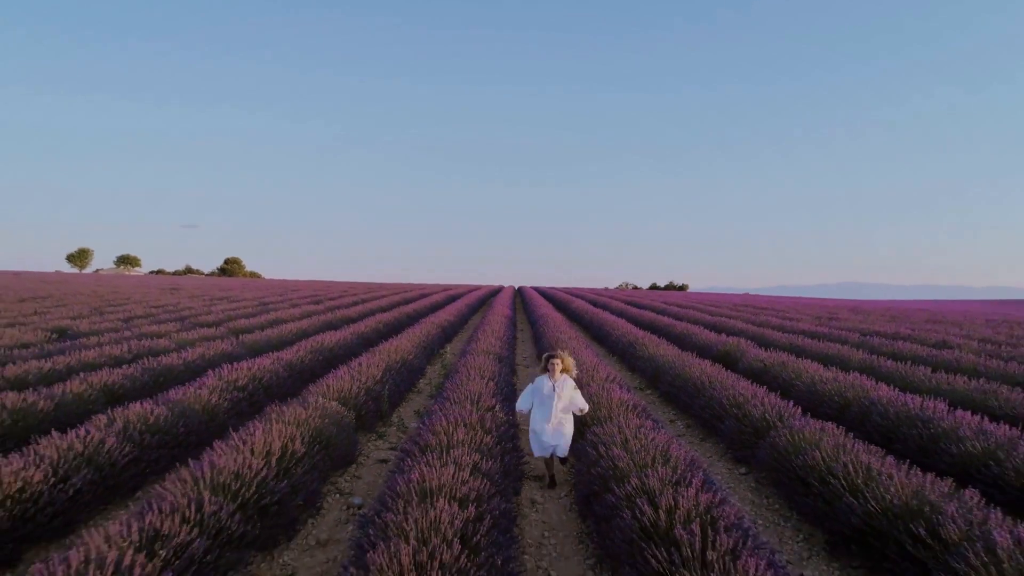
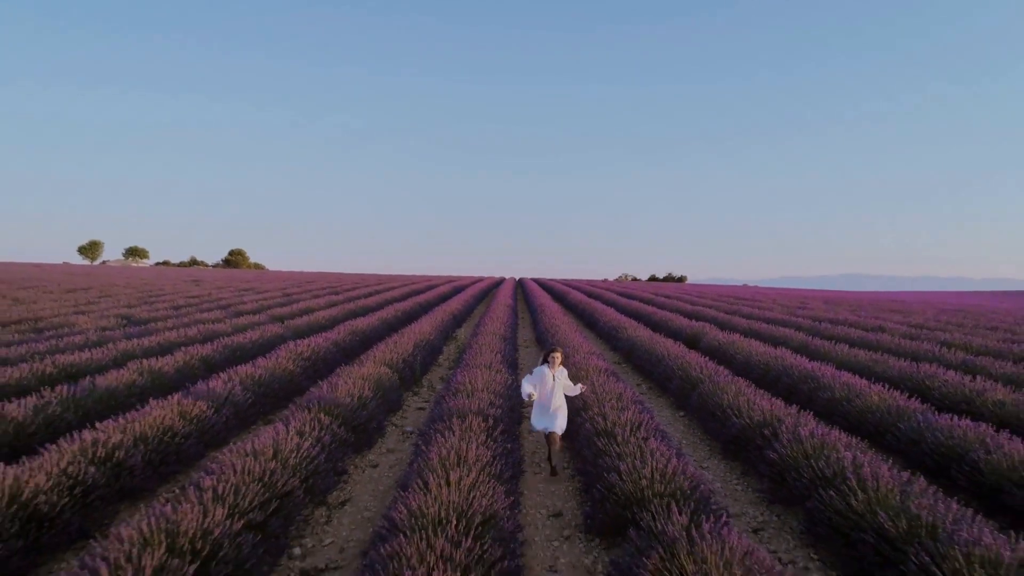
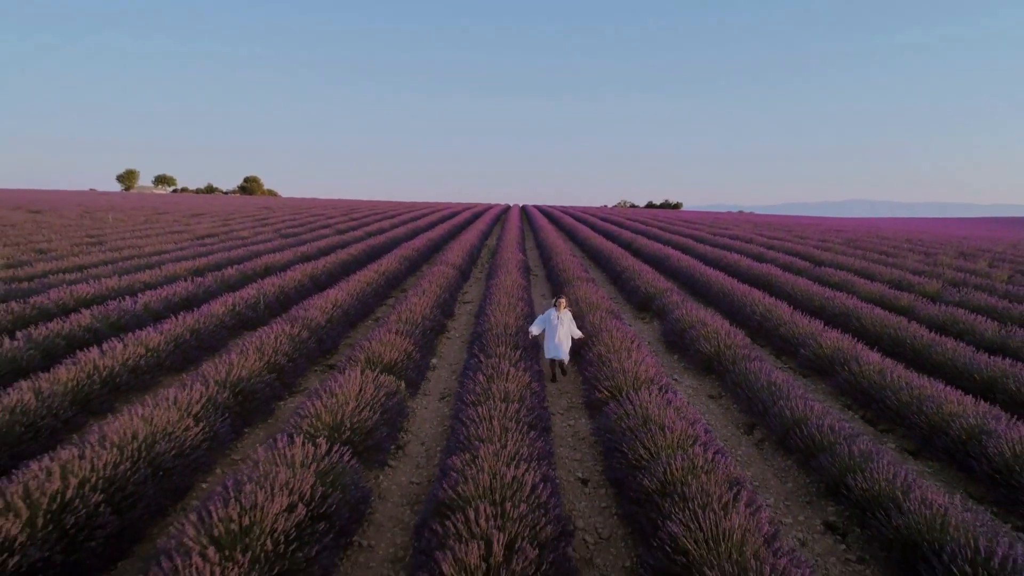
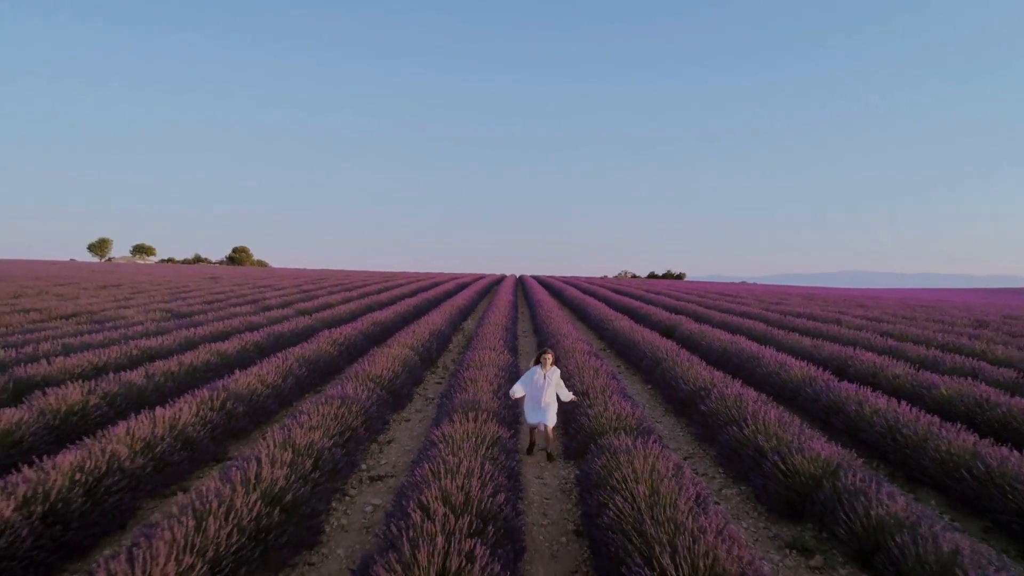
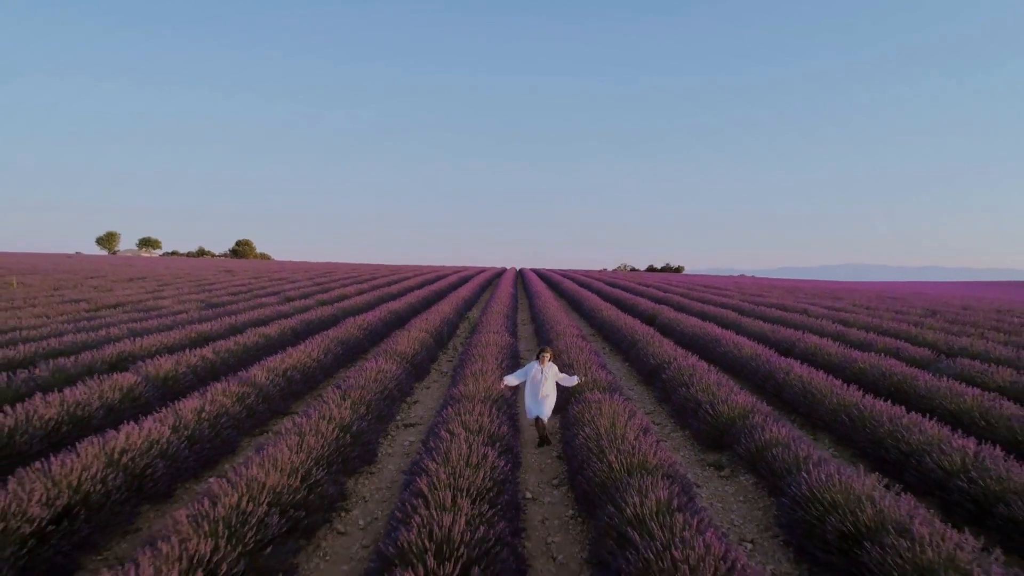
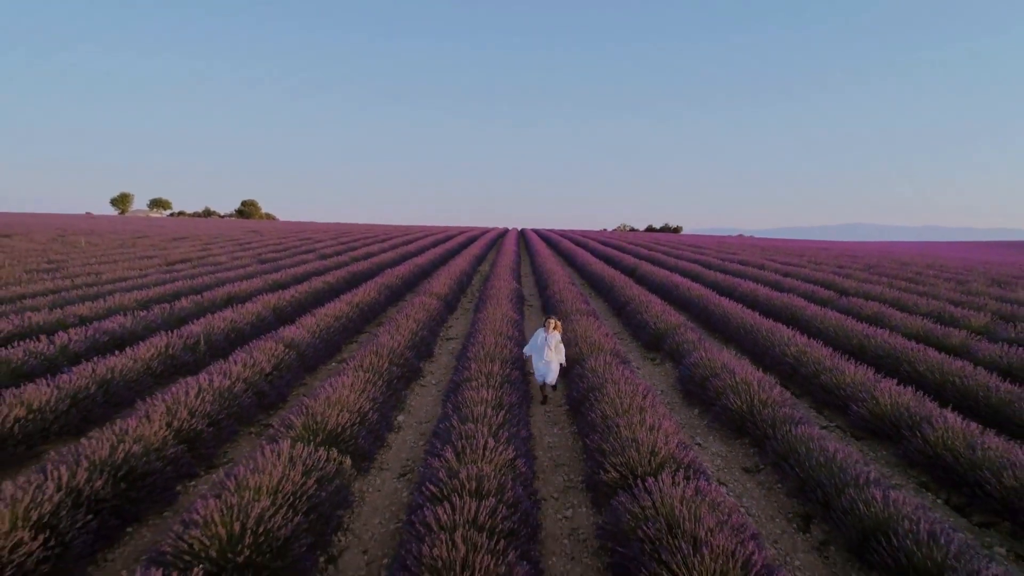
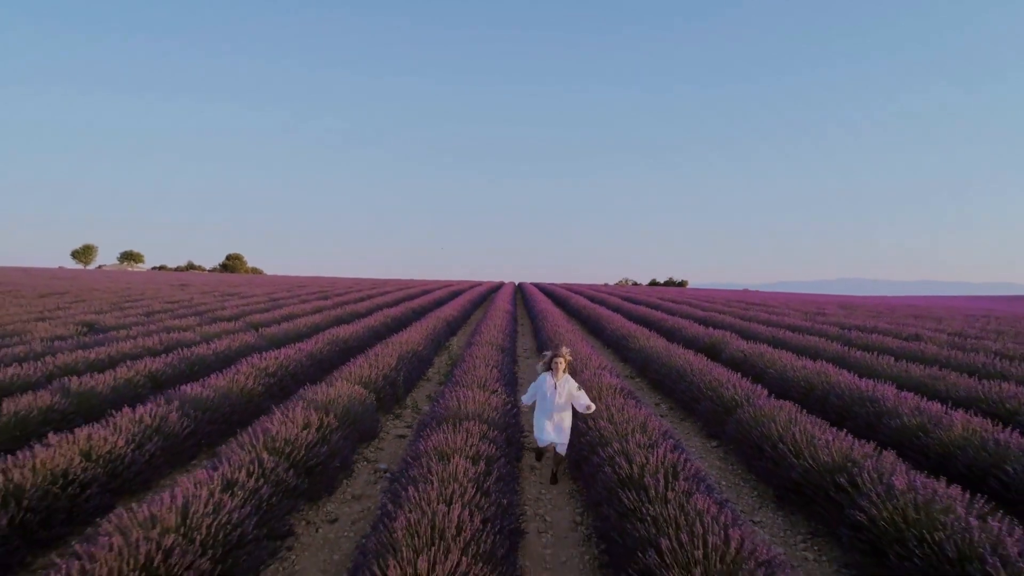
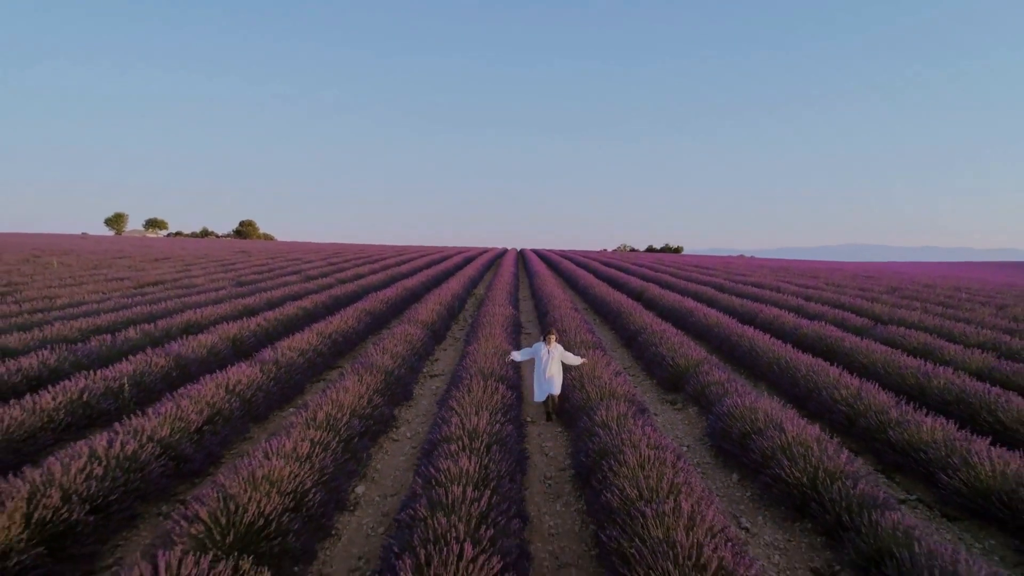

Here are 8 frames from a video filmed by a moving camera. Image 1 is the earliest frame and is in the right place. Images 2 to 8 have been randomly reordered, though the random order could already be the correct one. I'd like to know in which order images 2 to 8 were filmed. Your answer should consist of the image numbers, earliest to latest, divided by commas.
7, 2, 4, 5, 8, 6, 3
